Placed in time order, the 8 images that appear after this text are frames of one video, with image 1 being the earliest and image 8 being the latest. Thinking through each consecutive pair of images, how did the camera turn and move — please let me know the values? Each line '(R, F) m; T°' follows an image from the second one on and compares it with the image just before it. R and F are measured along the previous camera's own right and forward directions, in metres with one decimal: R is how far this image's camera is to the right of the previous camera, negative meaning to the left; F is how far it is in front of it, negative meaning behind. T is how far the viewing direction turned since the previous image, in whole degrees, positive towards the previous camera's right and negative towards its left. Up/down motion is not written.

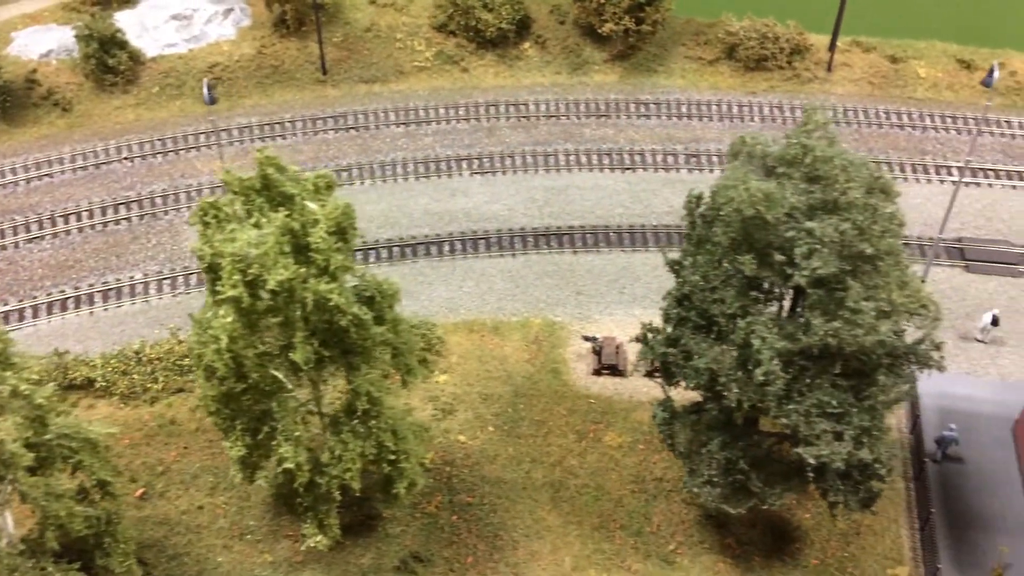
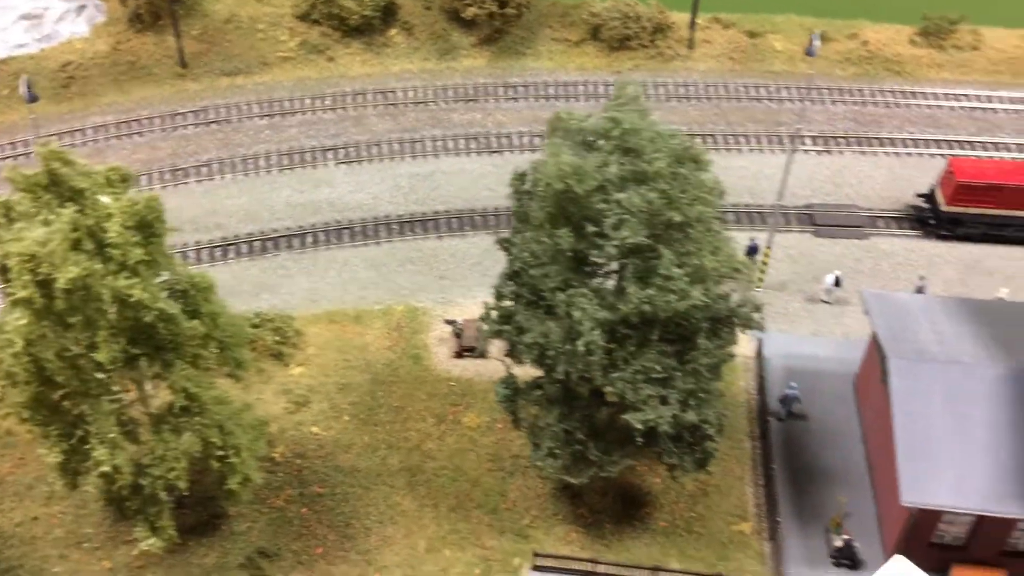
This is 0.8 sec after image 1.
(+2.4, -0.1) m; +5°
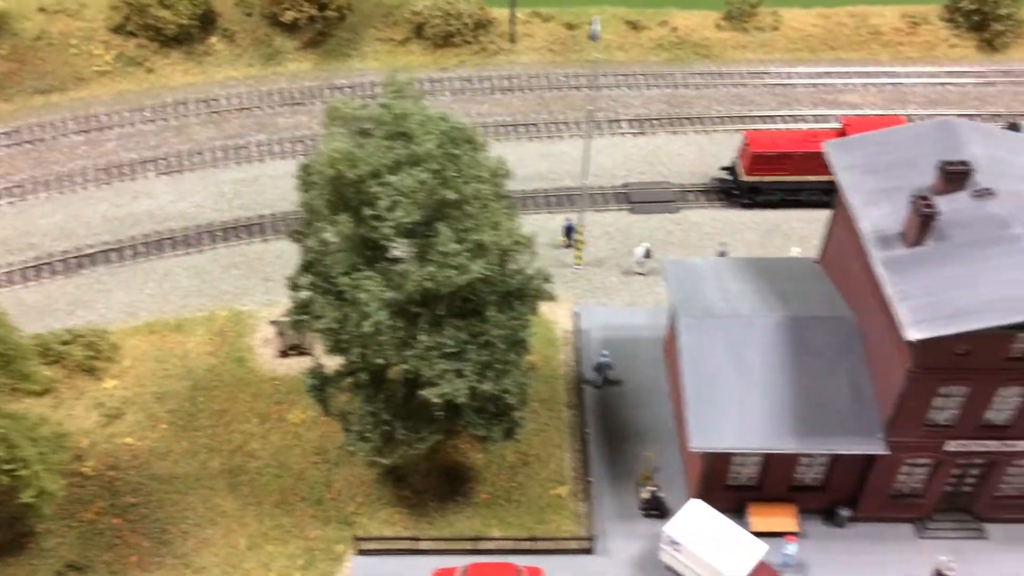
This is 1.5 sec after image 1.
(+2.4, -0.8) m; +7°
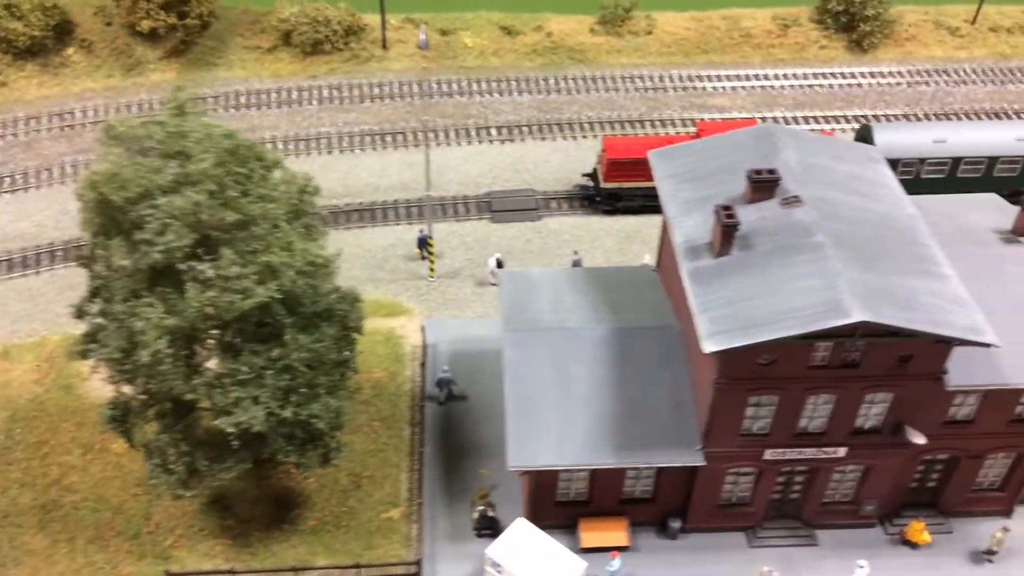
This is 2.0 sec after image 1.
(+3.5, +0.5) m; +3°
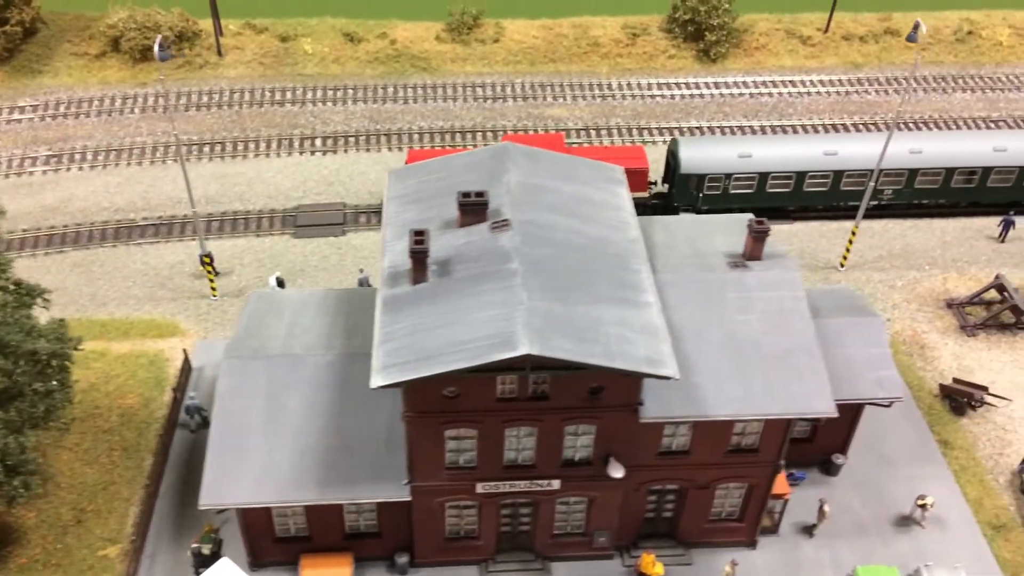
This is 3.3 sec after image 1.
(+6.9, +0.9) m; +1°
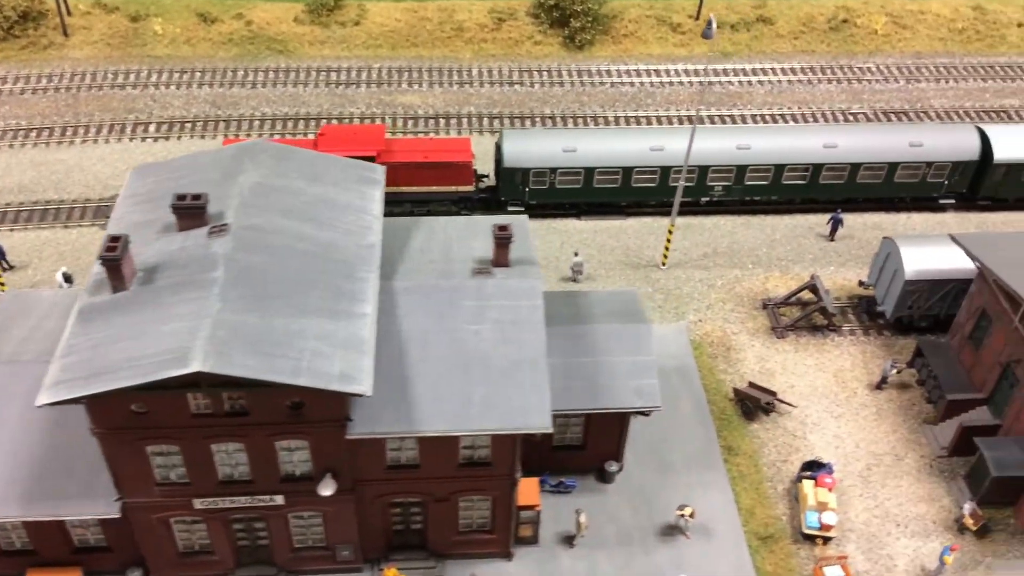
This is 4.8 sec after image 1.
(+6.3, +0.8) m; +1°
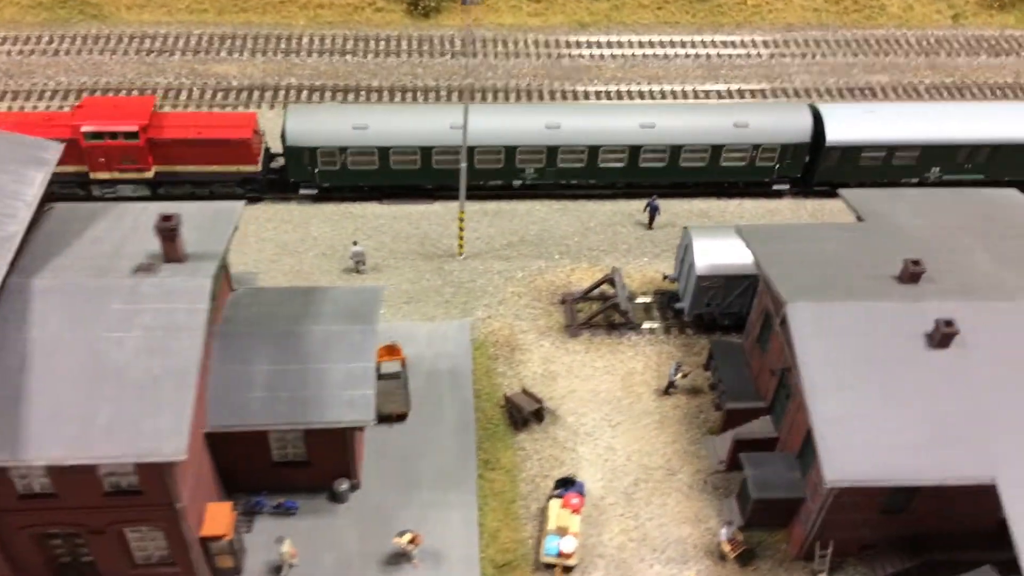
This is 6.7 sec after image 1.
(+7.0, +2.8) m; +1°
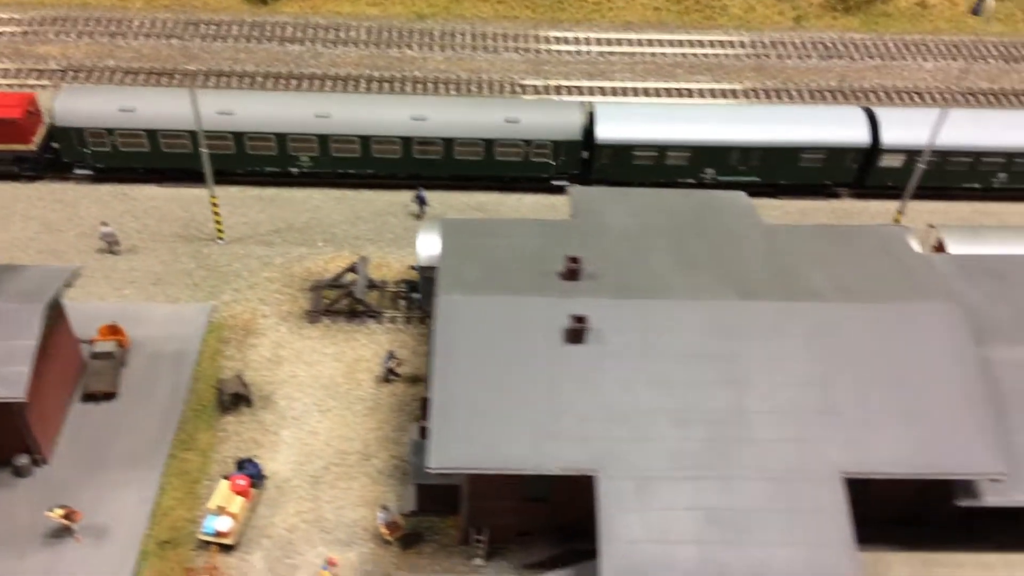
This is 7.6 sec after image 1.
(+8.7, -0.4) m; 0°
